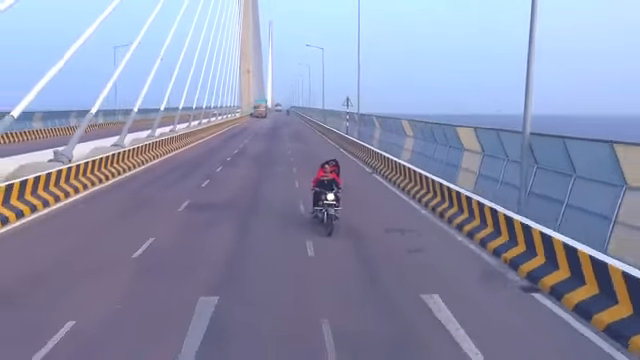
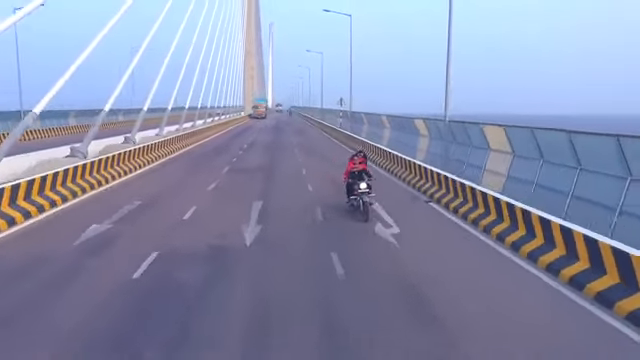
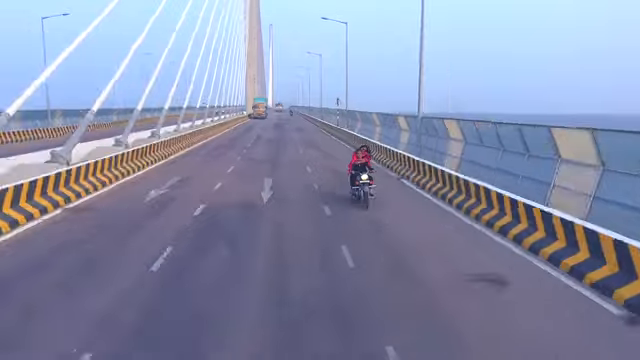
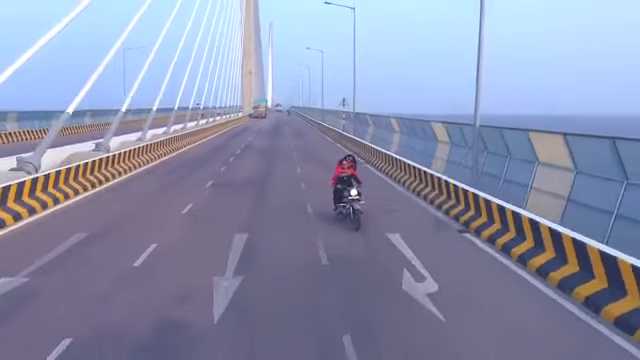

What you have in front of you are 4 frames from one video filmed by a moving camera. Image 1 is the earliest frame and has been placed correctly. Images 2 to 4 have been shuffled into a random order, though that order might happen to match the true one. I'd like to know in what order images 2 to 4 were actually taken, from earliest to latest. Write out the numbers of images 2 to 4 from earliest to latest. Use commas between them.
4, 2, 3
